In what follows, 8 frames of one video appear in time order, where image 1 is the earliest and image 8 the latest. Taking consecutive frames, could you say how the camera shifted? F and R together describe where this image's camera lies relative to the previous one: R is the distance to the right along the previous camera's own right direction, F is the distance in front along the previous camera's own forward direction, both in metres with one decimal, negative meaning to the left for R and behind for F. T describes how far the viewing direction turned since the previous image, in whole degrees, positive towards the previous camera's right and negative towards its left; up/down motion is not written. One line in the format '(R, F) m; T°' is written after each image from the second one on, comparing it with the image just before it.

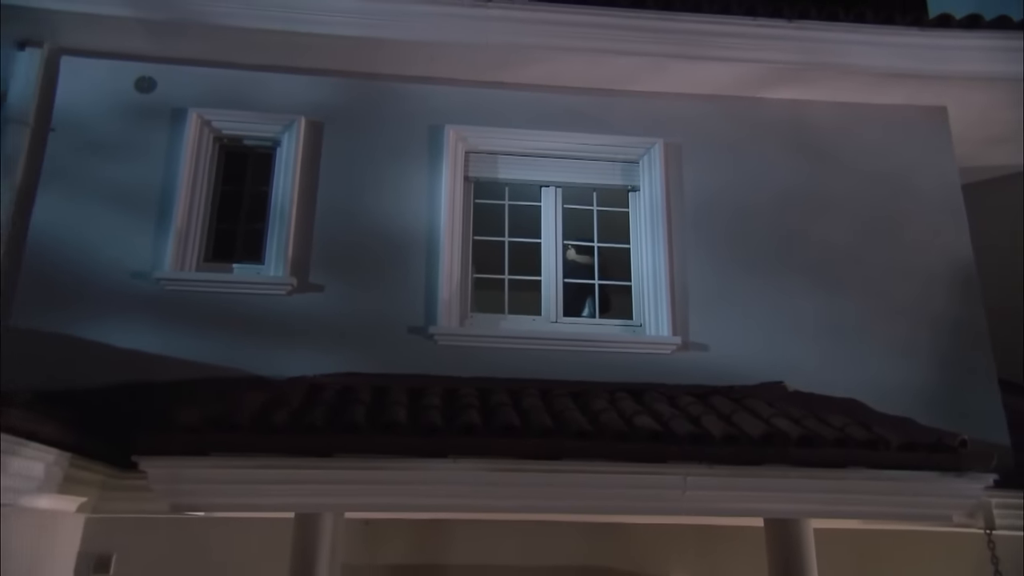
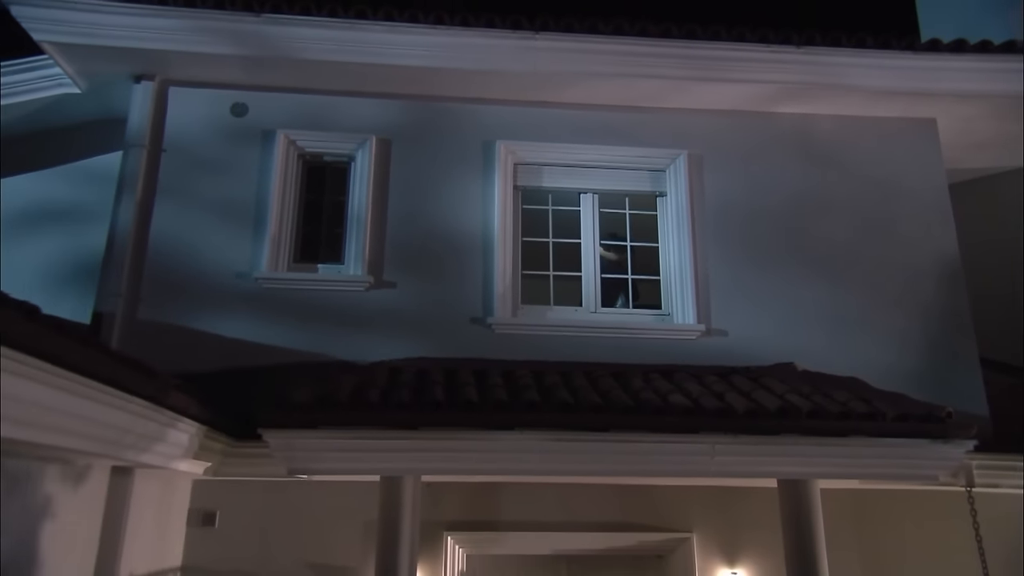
(-0.3, -0.9) m; -1°
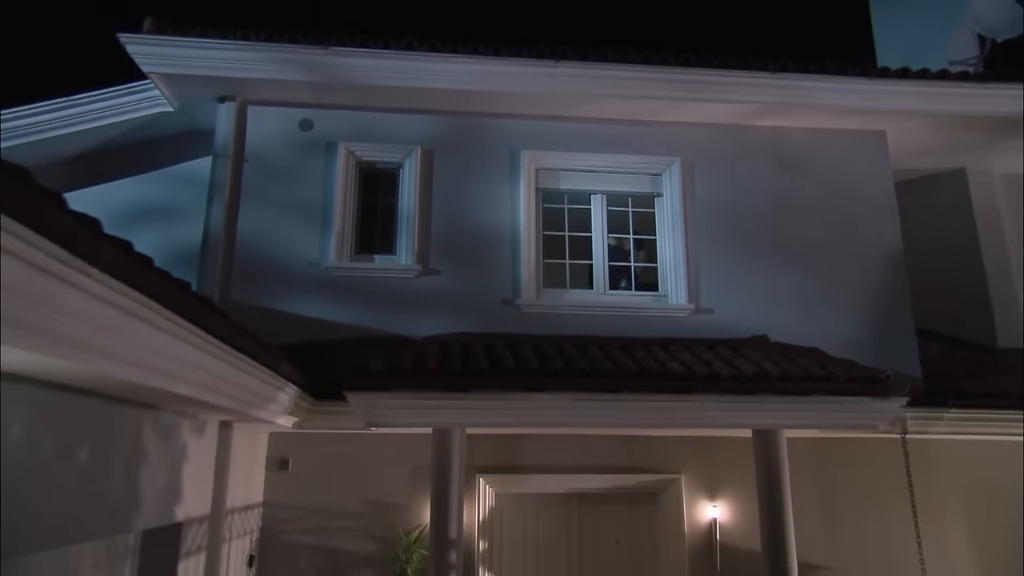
(-0.4, -1.4) m; +1°
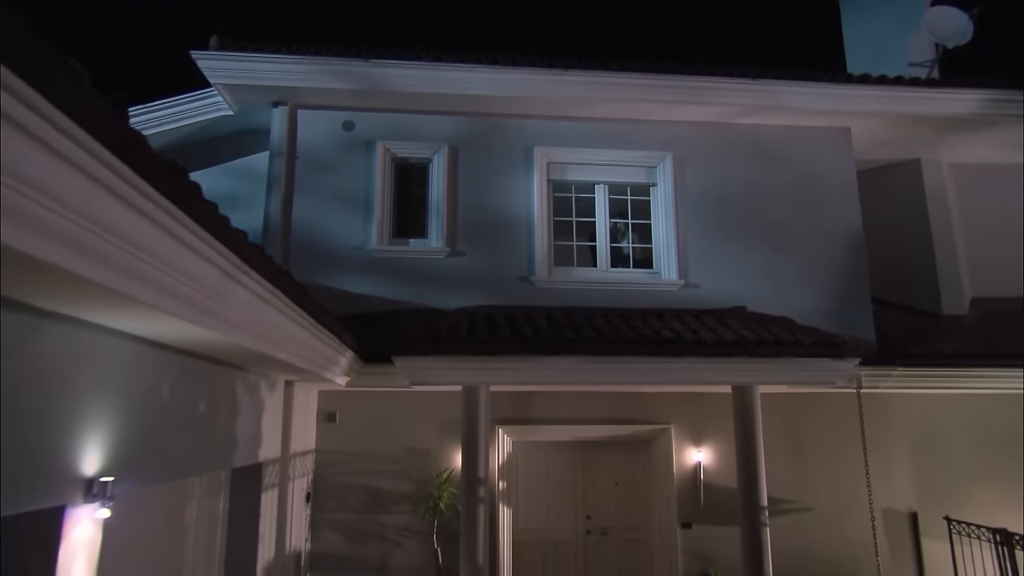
(-0.3, -1.3) m; +1°
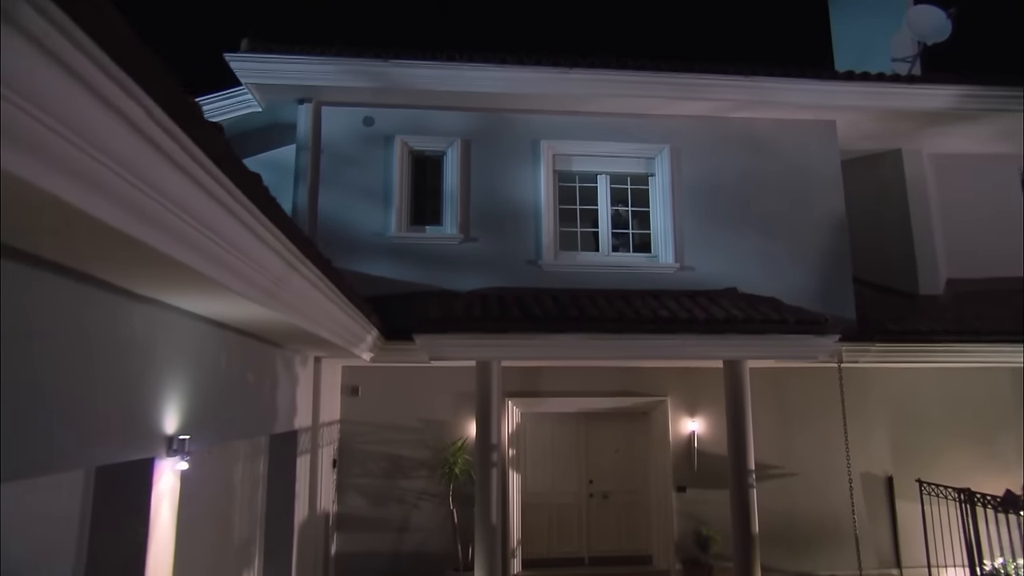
(-0.1, -0.8) m; 0°
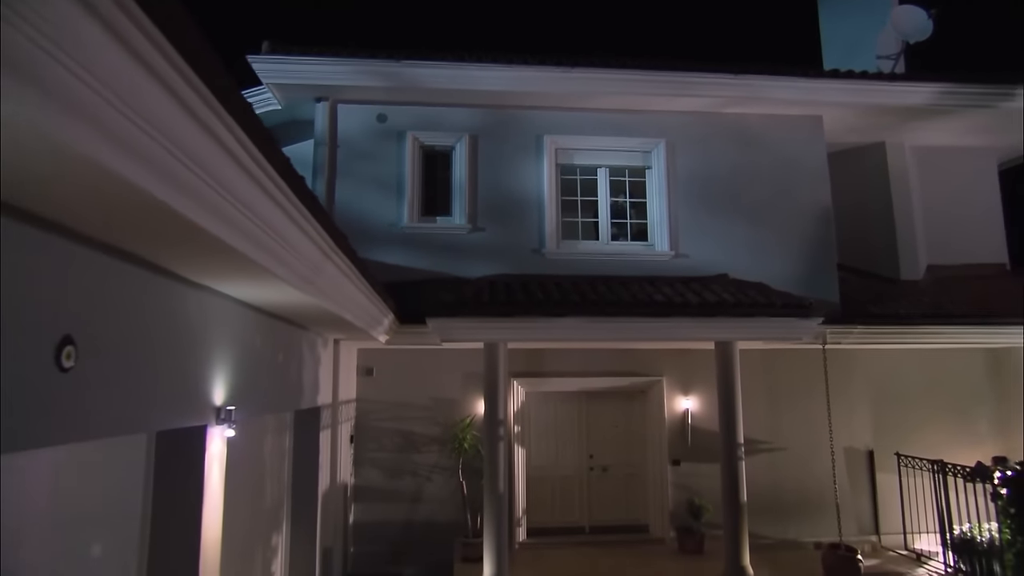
(-0.1, -0.7) m; 0°
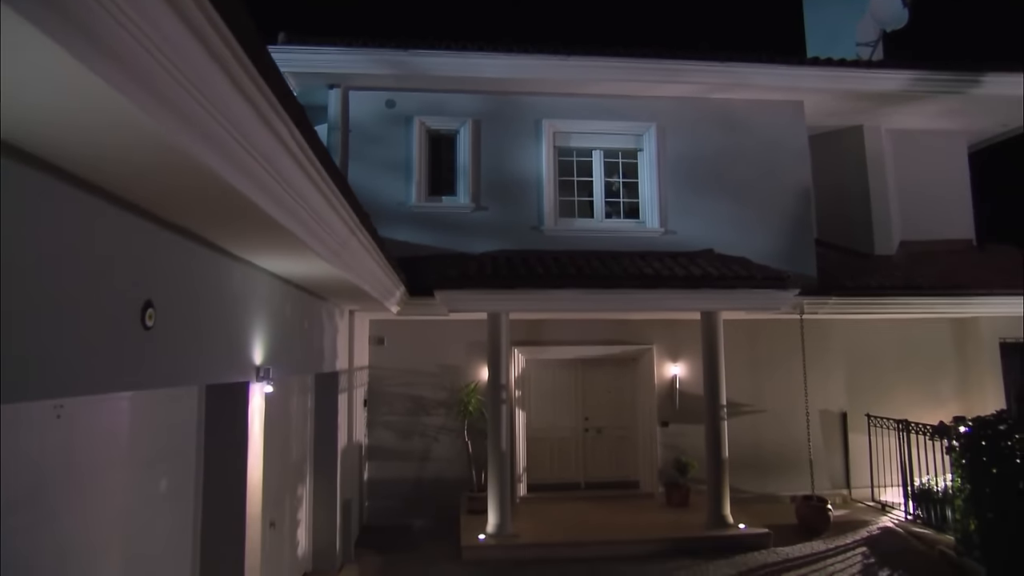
(0.0, -0.8) m; 0°
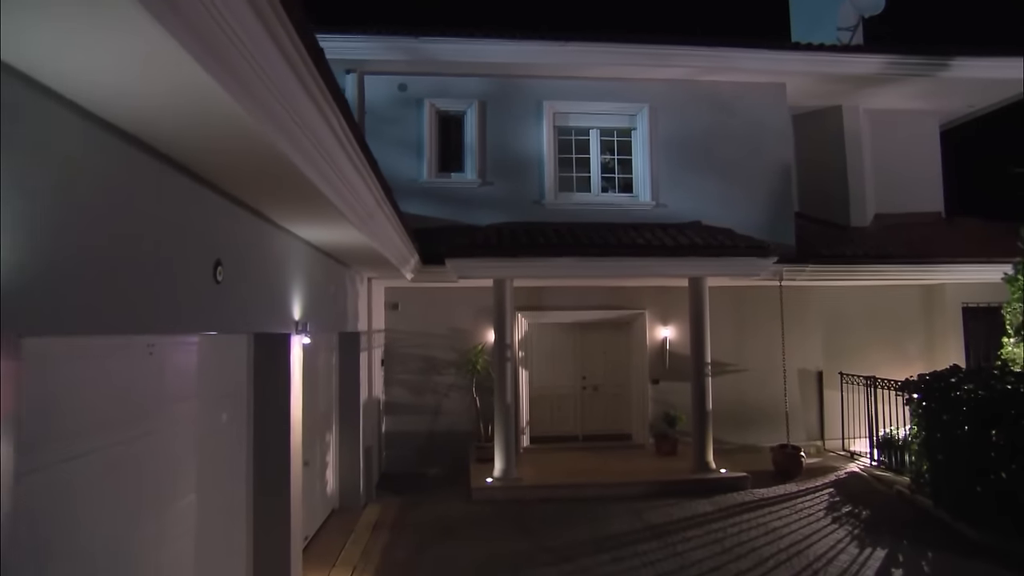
(0.0, -1.0) m; 0°
